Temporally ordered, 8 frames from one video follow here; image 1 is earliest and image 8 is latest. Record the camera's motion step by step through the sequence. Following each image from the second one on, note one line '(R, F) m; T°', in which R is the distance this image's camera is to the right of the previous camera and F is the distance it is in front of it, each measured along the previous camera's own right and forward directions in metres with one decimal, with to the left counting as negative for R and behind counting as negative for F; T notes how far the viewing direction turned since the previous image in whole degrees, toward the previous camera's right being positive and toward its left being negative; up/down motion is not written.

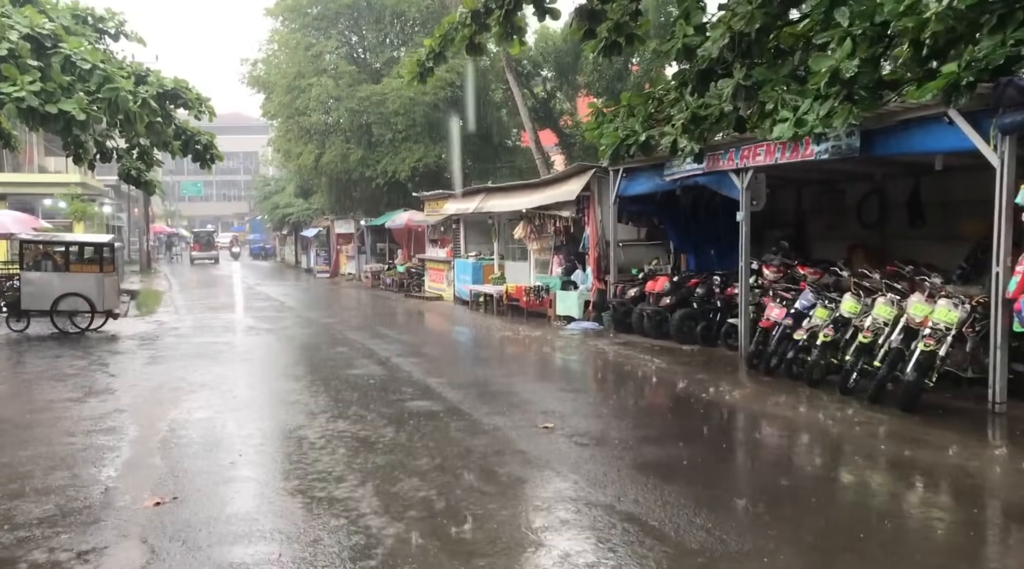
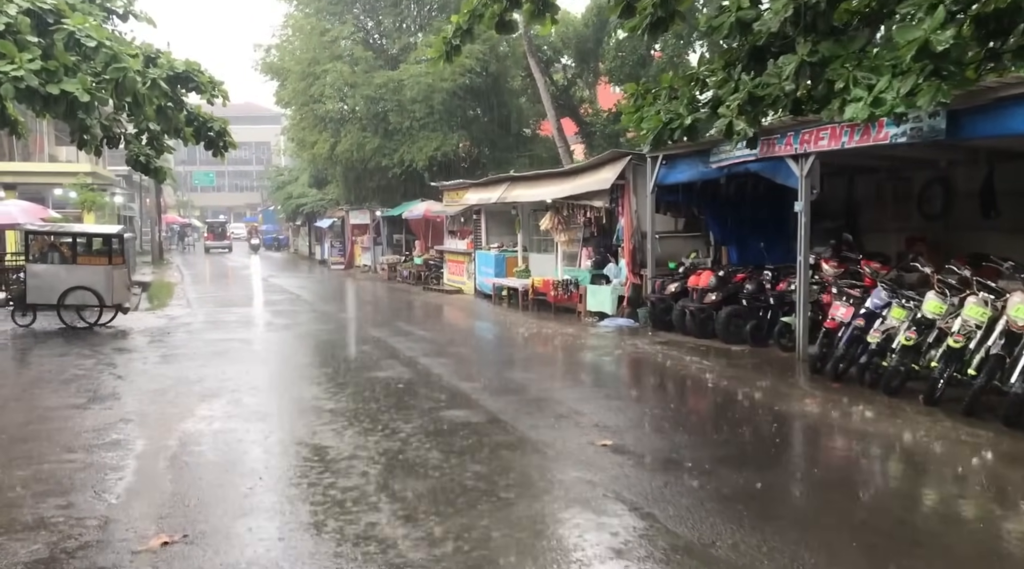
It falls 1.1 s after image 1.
(-0.3, +0.8) m; -1°
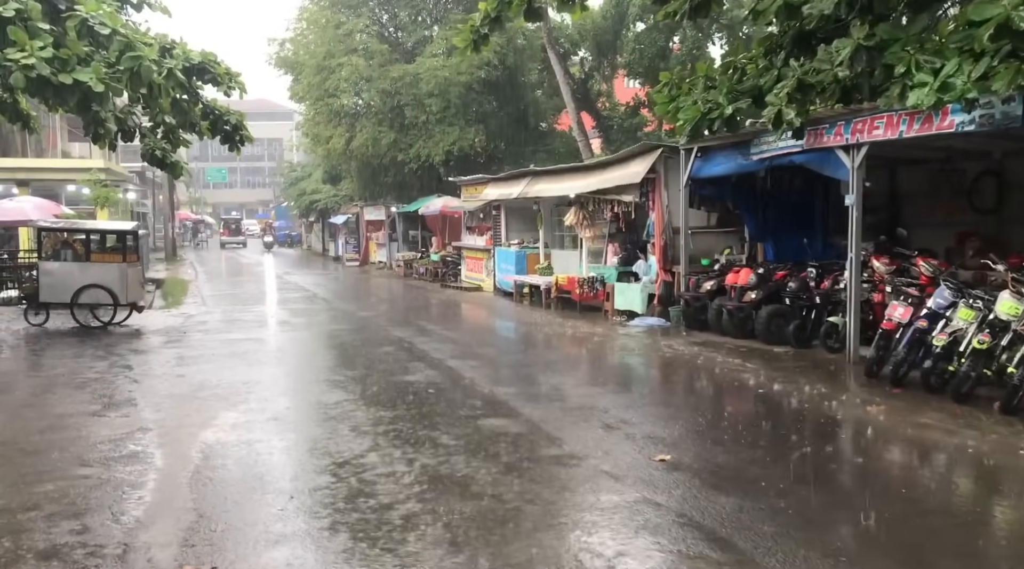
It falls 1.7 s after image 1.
(-0.2, +0.5) m; -1°
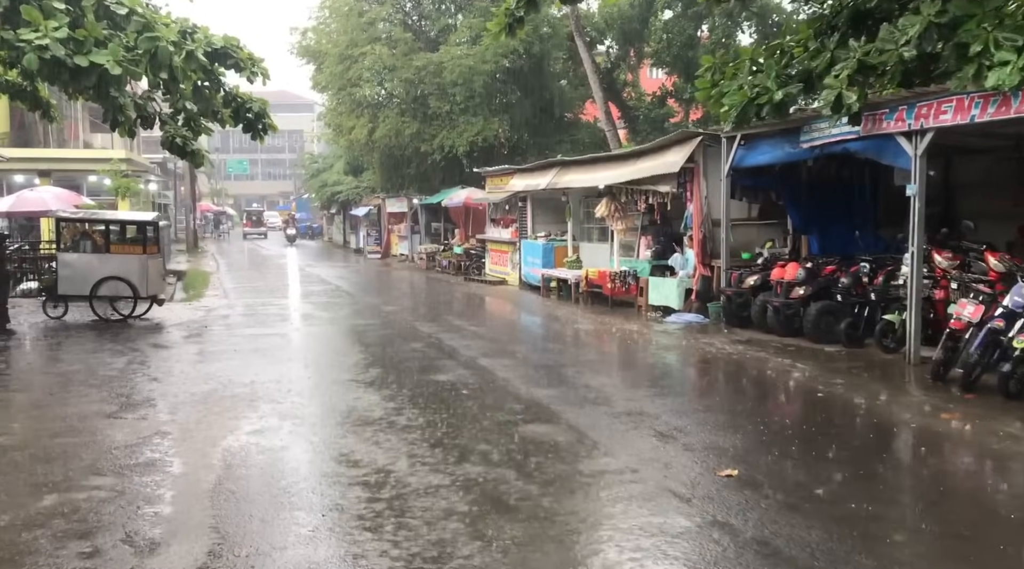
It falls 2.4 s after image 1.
(-0.2, +0.5) m; -1°
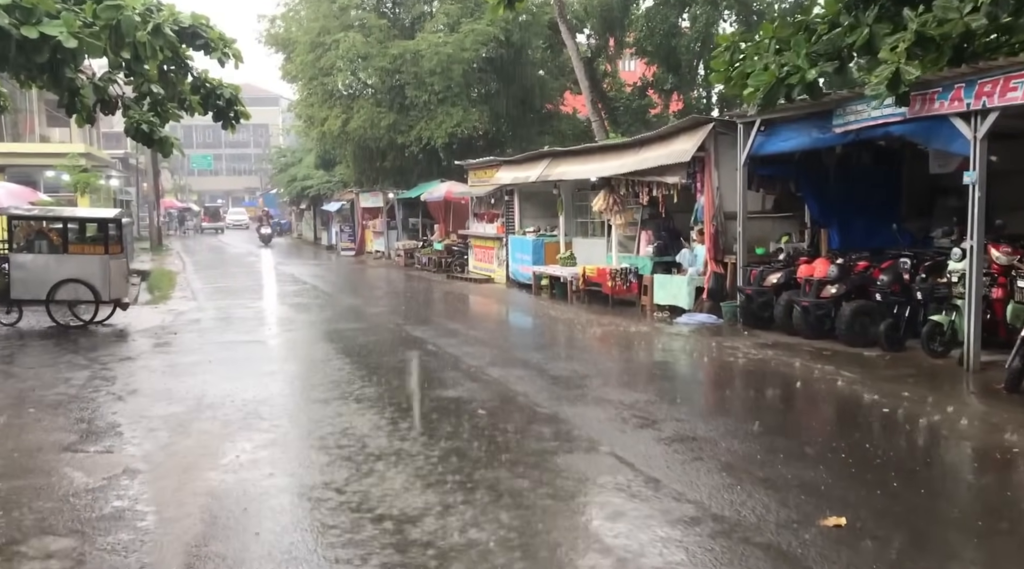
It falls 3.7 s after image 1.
(-0.4, +0.9) m; +2°
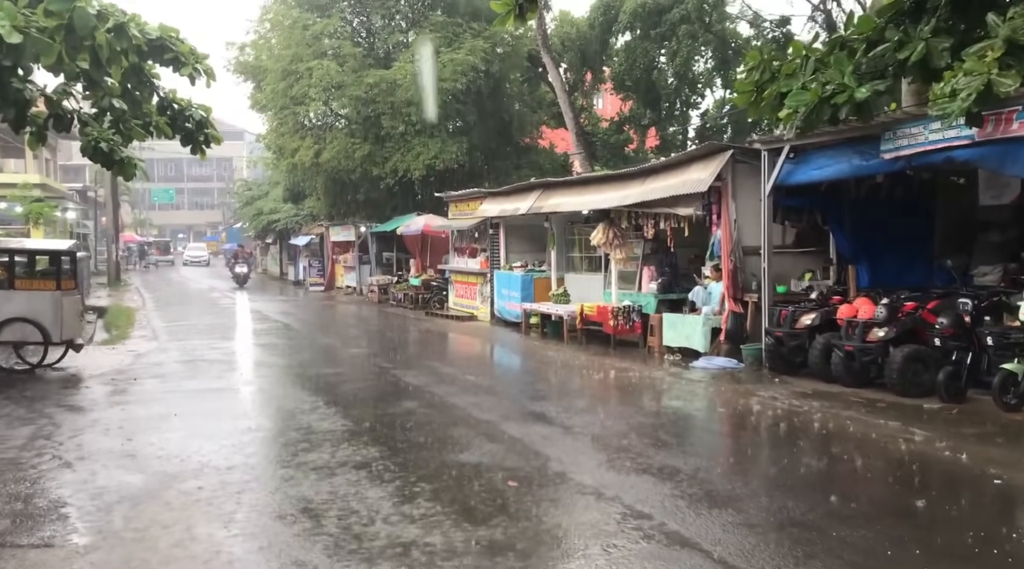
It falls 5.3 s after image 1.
(-0.5, +1.1) m; +2°
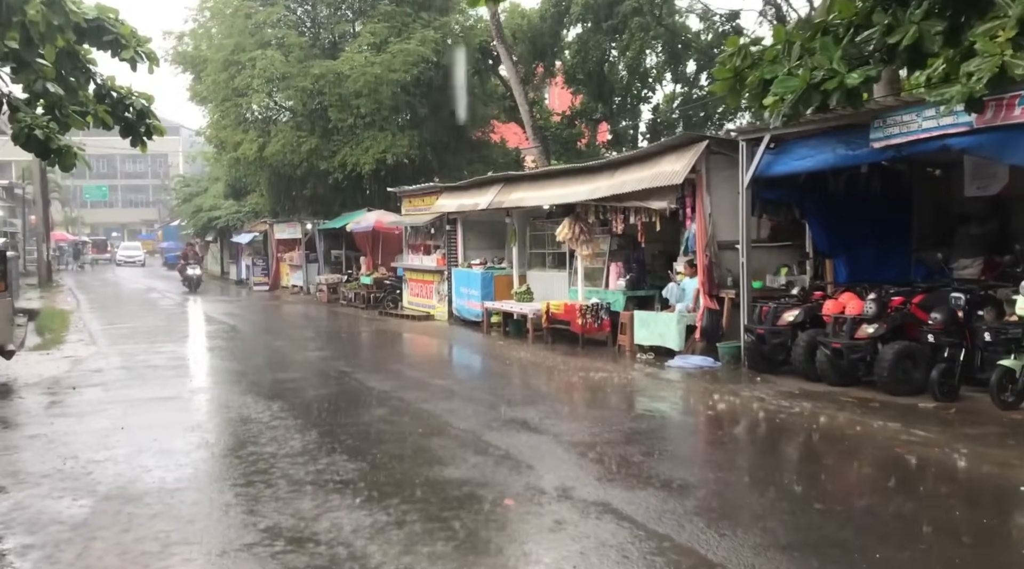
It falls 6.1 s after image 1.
(-0.3, +0.5) m; +4°
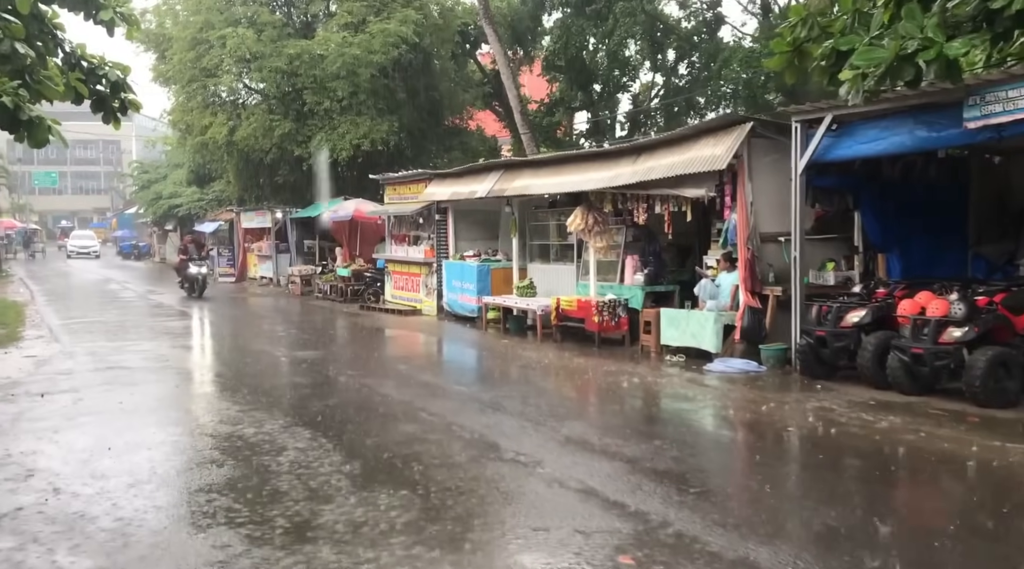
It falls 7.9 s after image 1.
(-0.7, +1.0) m; +3°
